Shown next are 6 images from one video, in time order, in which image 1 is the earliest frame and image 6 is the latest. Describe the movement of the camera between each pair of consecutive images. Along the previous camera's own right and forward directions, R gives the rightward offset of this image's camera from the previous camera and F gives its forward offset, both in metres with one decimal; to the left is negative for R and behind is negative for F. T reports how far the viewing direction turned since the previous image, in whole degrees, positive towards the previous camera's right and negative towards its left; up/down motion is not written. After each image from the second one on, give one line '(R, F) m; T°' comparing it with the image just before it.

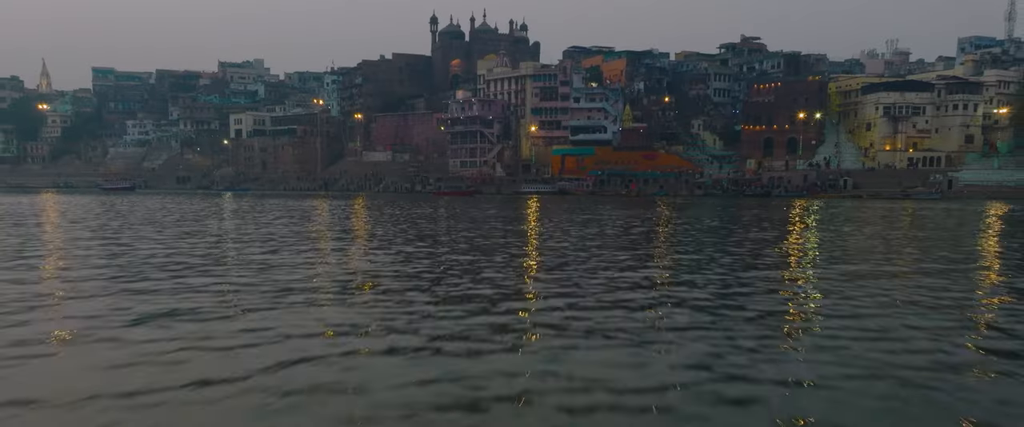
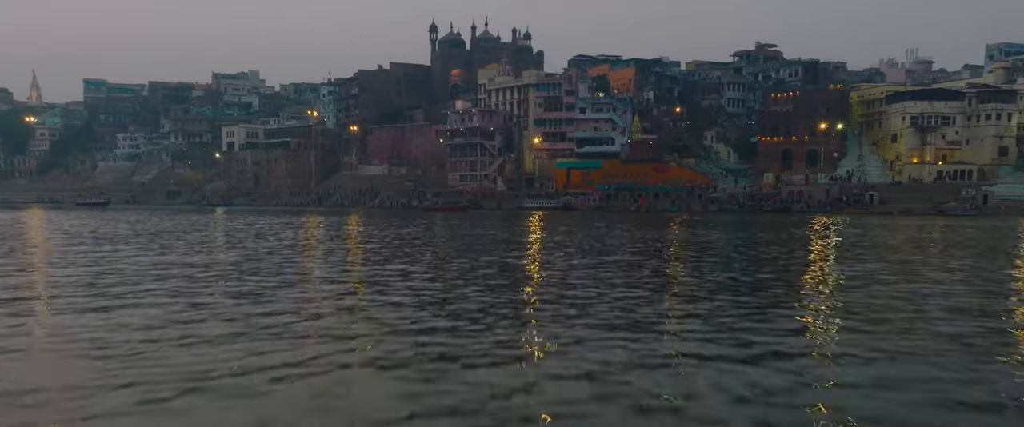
(+0.1, +3.5) m; 0°
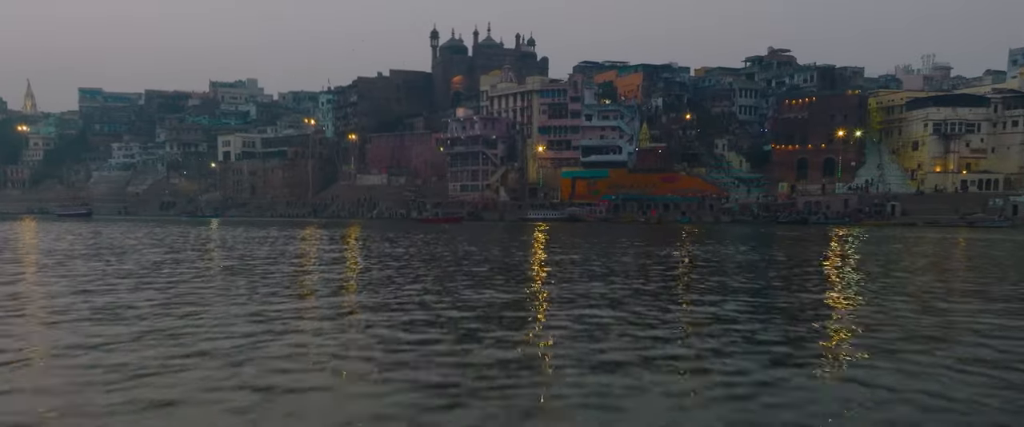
(+0.1, +2.4) m; 0°
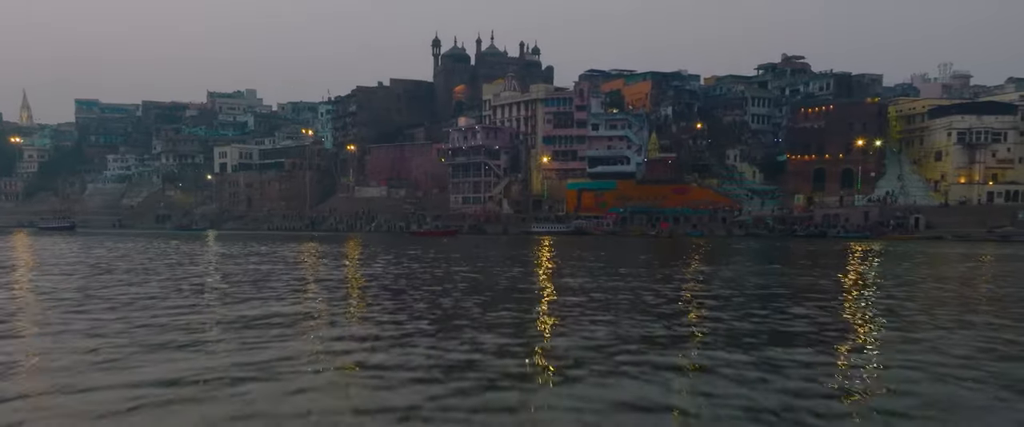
(+0.1, +2.3) m; 0°
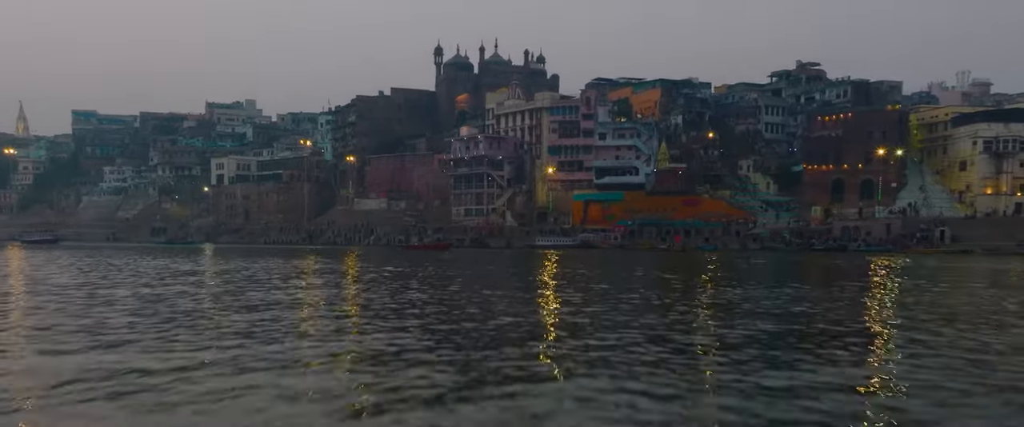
(+0.1, +2.2) m; 0°
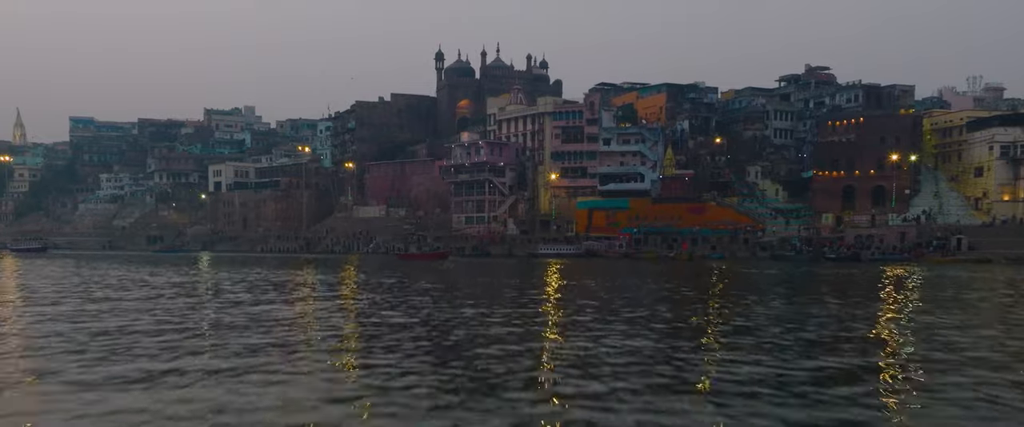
(0.0, +1.4) m; 0°
